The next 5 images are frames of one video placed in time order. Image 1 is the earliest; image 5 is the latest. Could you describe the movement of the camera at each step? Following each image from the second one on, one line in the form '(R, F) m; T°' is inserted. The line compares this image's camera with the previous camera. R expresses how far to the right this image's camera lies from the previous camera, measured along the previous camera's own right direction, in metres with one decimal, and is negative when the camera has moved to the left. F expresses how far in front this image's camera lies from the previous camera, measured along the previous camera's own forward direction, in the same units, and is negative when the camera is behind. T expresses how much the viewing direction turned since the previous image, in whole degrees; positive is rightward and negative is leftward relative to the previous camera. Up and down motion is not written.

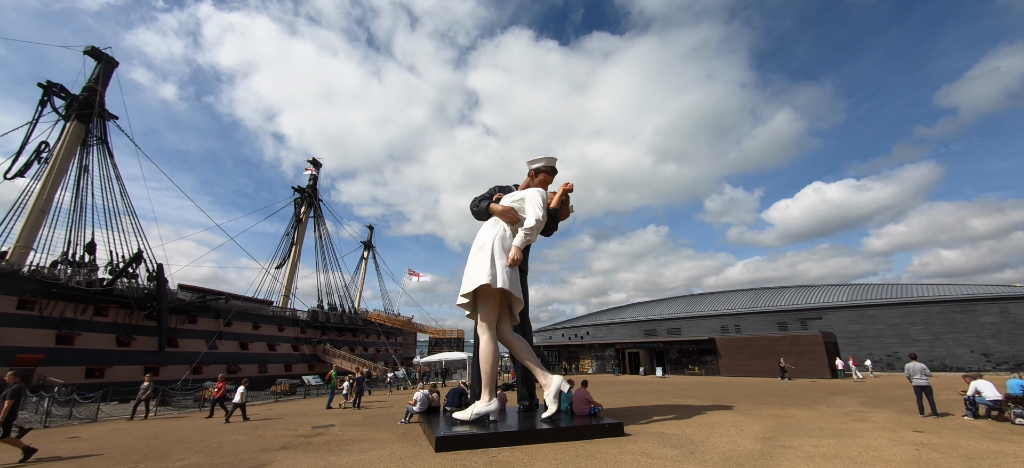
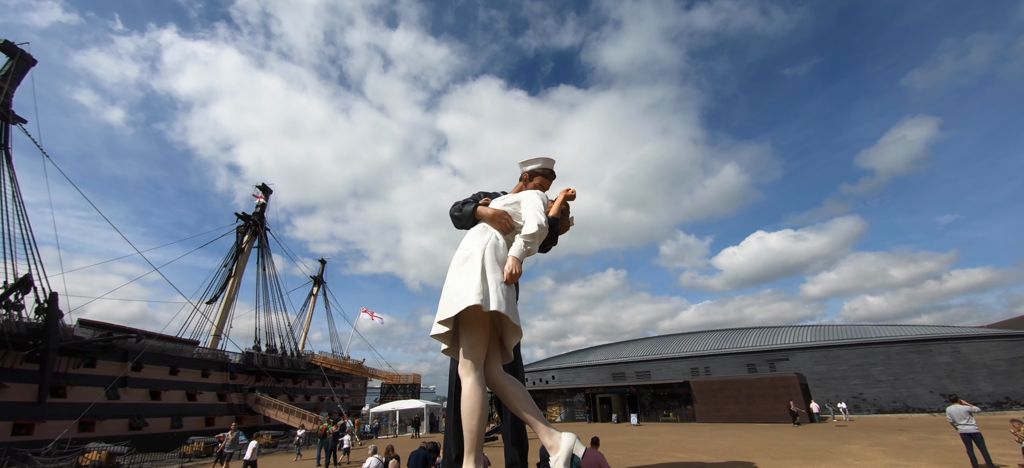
(-0.4, +1.3) m; +6°
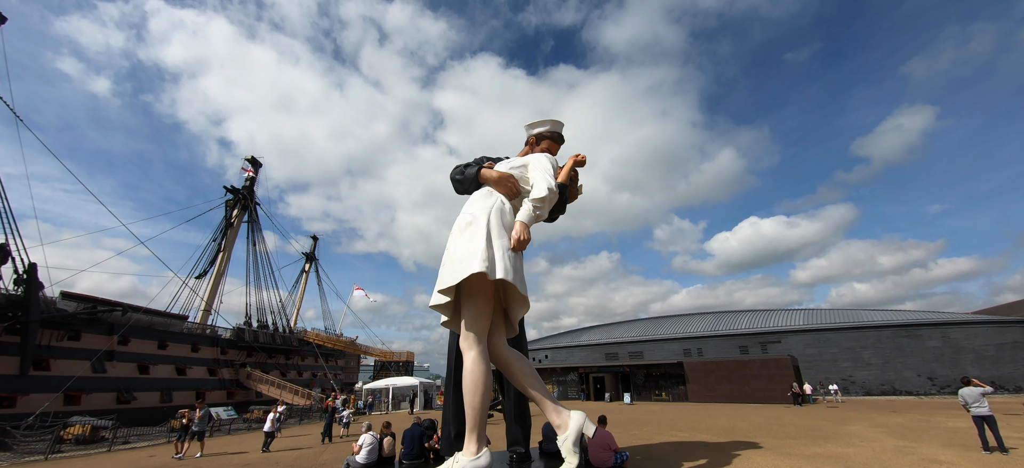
(-0.1, +0.4) m; +1°
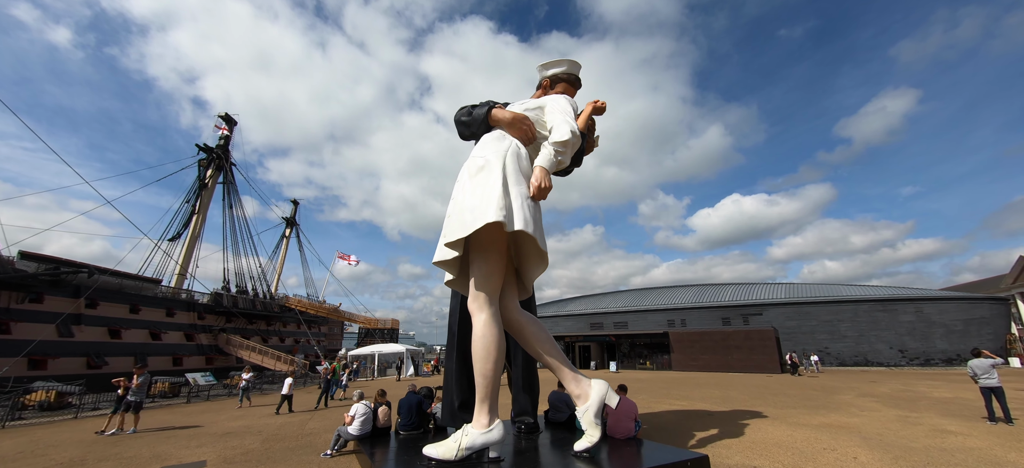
(-0.3, +0.5) m; +2°
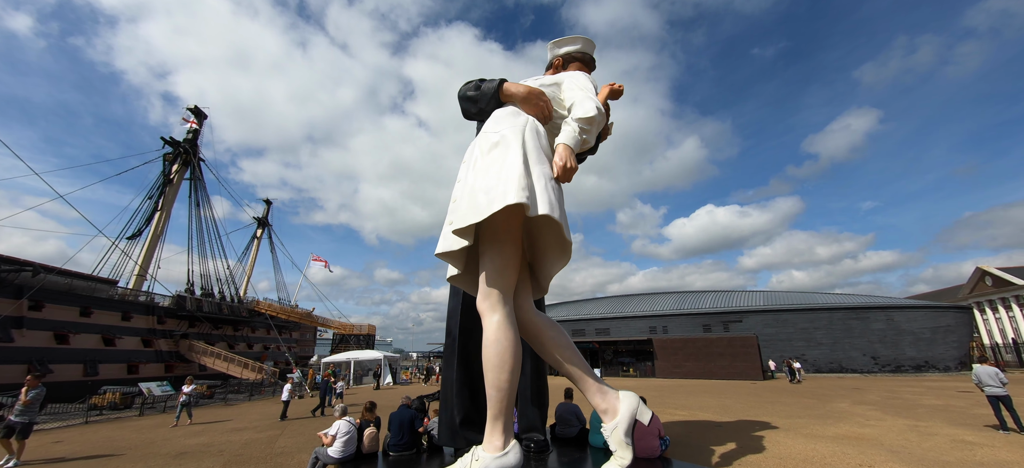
(-0.3, +0.5) m; +3°
